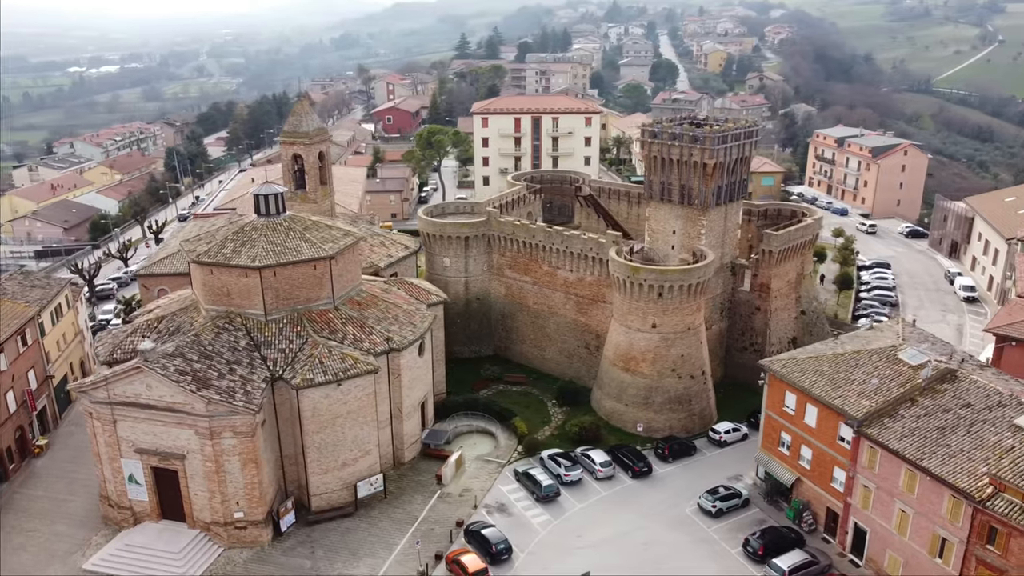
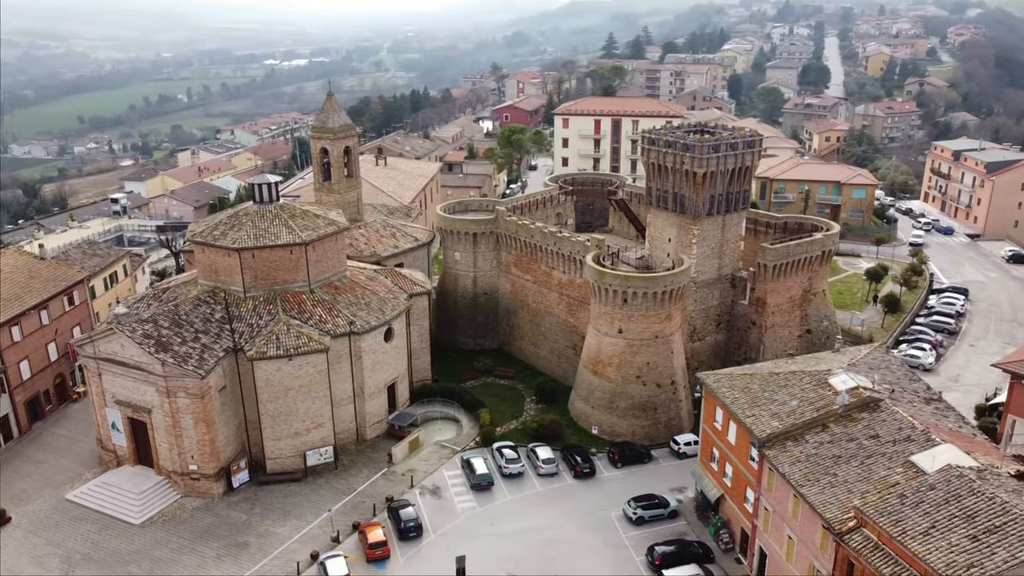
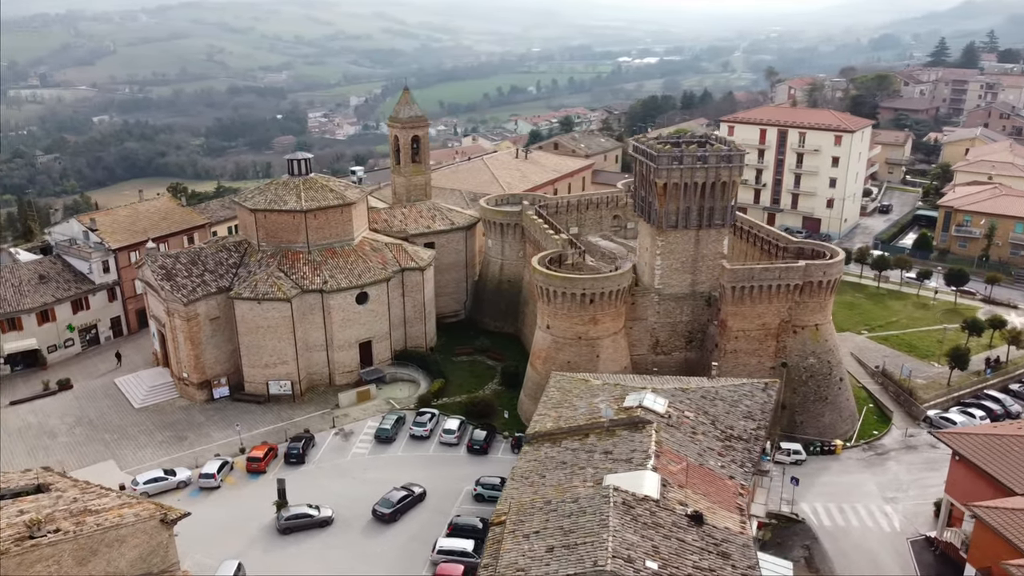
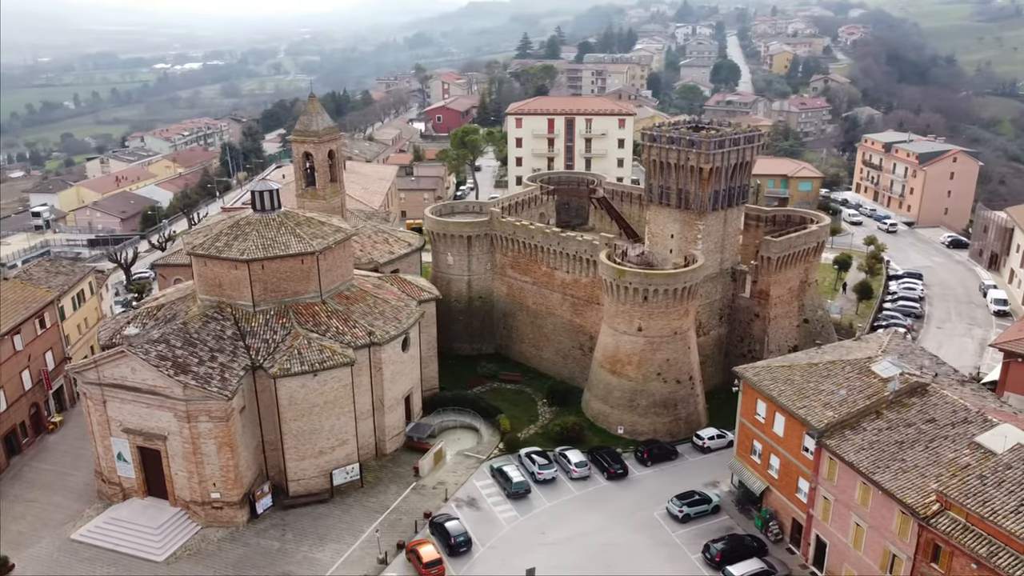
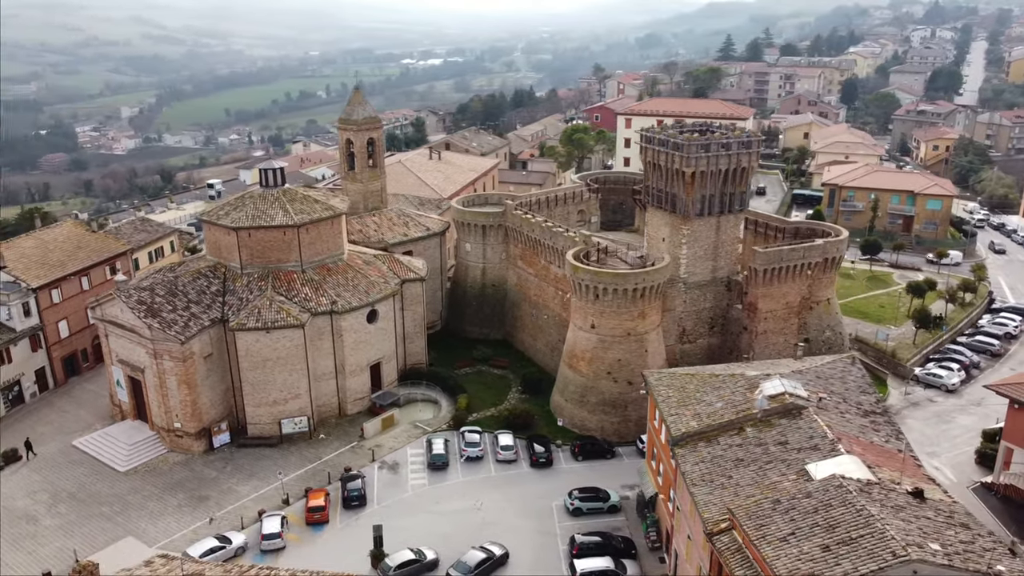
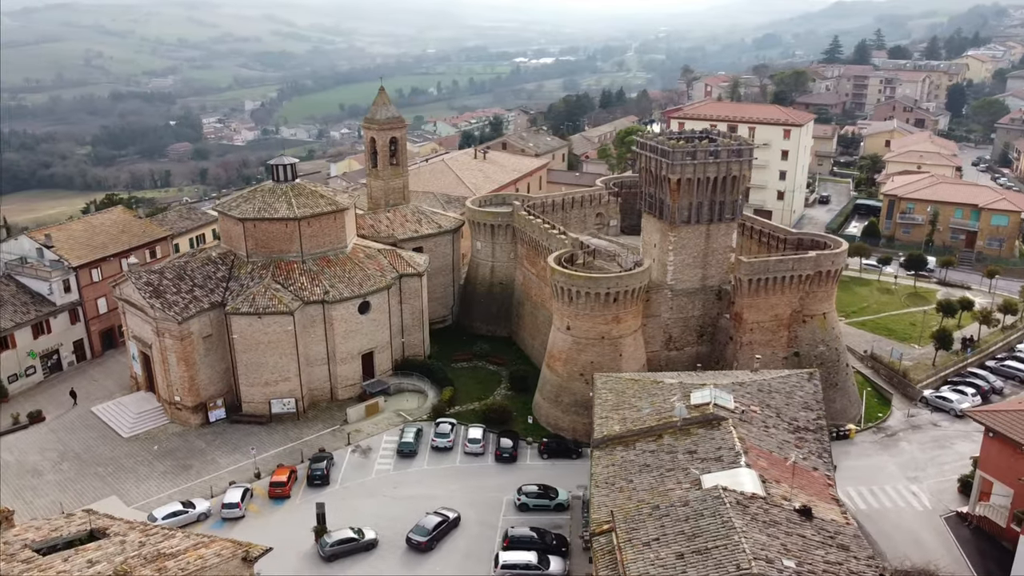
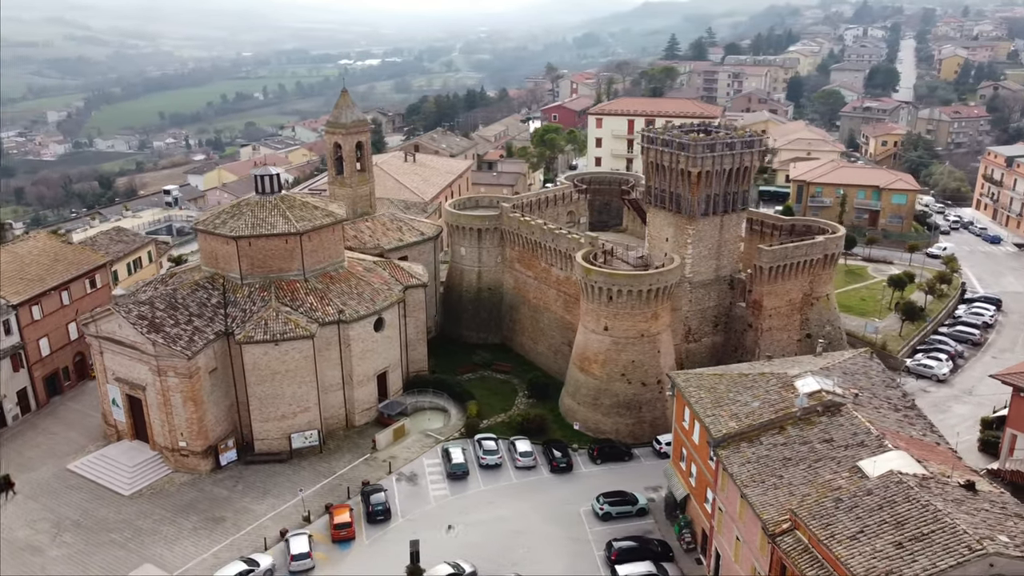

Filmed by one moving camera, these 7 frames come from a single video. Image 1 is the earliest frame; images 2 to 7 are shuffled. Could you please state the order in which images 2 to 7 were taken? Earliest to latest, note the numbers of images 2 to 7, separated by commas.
4, 2, 7, 5, 6, 3
